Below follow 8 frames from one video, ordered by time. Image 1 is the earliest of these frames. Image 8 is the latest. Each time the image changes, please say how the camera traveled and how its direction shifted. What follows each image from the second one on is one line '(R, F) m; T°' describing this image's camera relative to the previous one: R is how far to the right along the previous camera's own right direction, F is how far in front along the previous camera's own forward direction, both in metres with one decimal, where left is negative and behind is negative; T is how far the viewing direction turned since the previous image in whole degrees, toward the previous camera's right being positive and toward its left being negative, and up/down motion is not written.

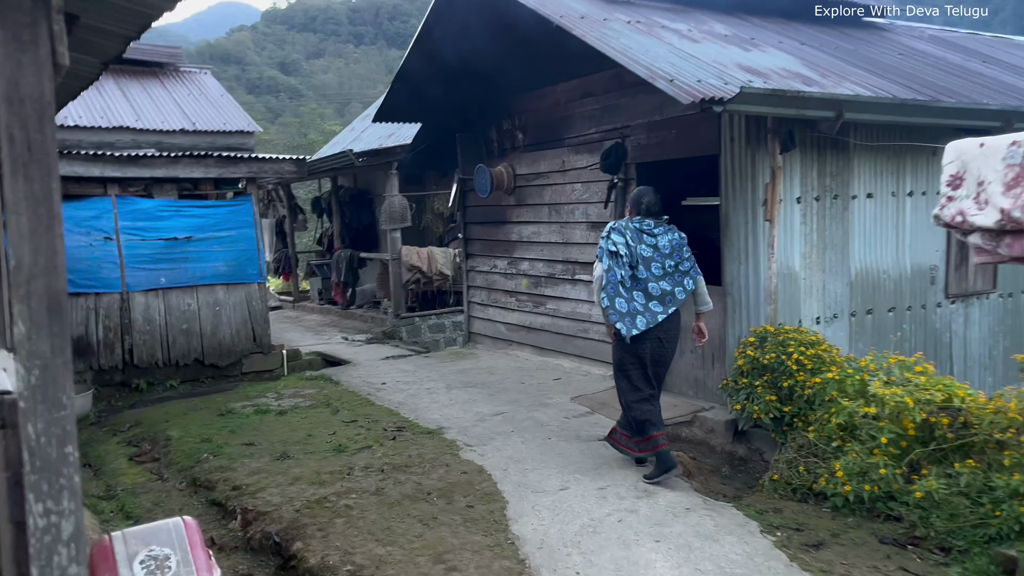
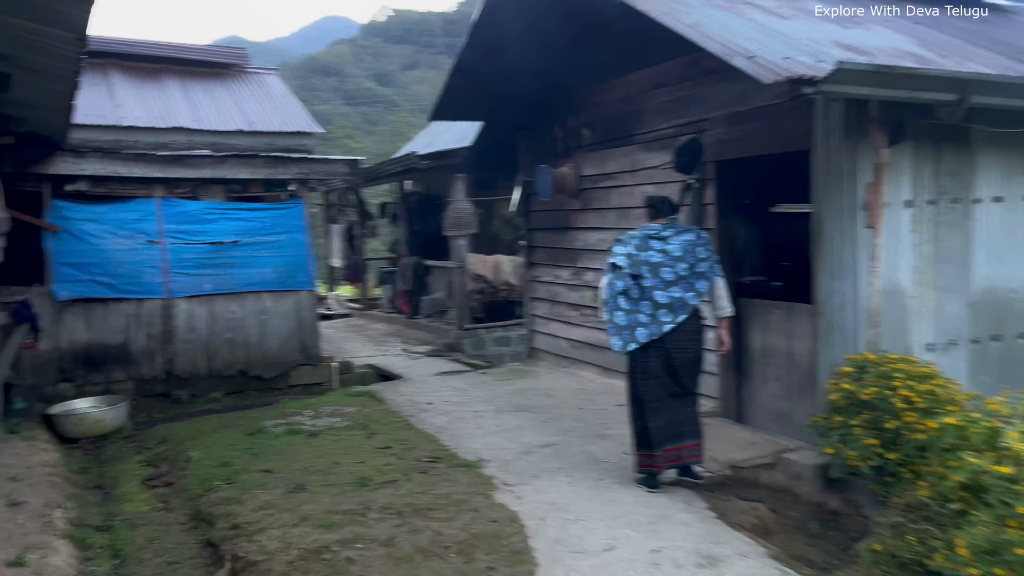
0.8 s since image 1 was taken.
(+0.2, +0.7) m; -6°
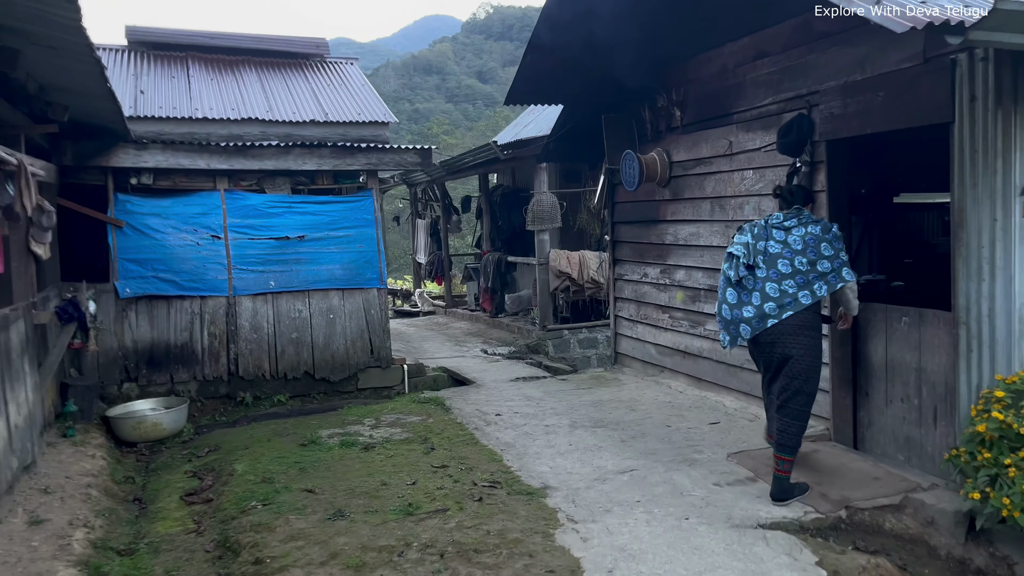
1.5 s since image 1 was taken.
(+0.1, +0.7) m; -7°
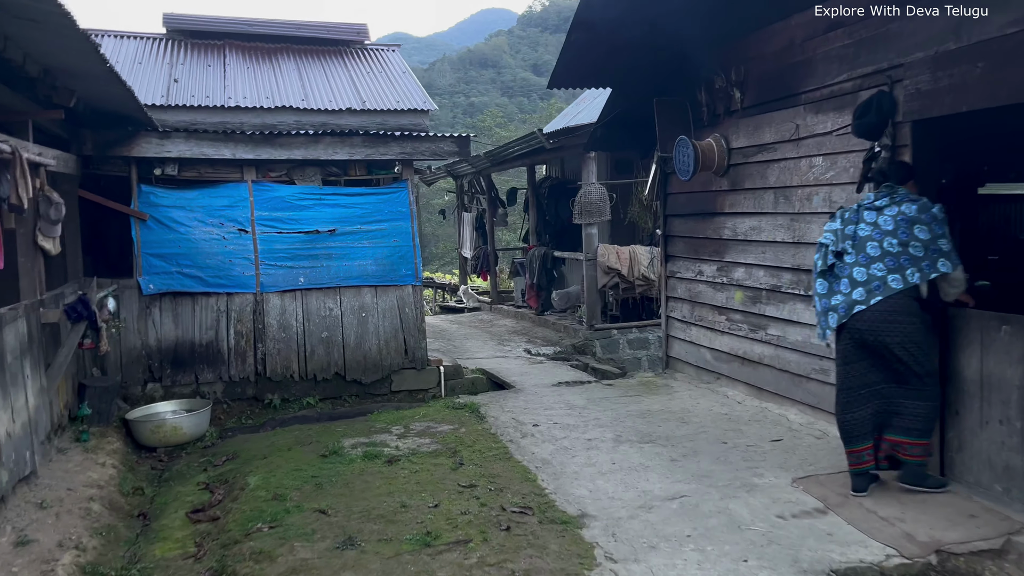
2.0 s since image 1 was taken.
(+0.1, +0.5) m; -4°
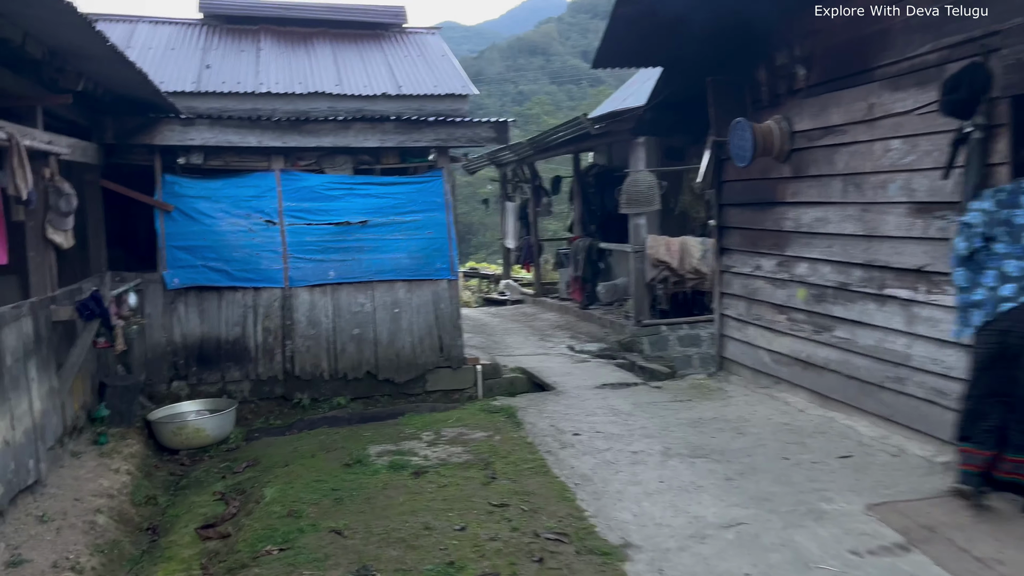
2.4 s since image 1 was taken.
(+0.1, +0.4) m; -3°
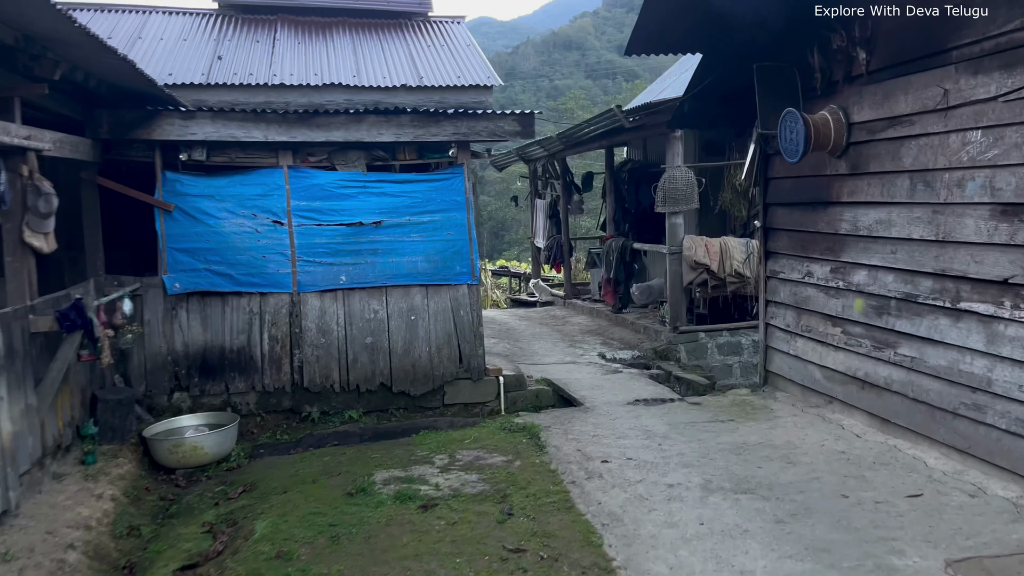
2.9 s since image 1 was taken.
(+0.1, +0.5) m; -2°
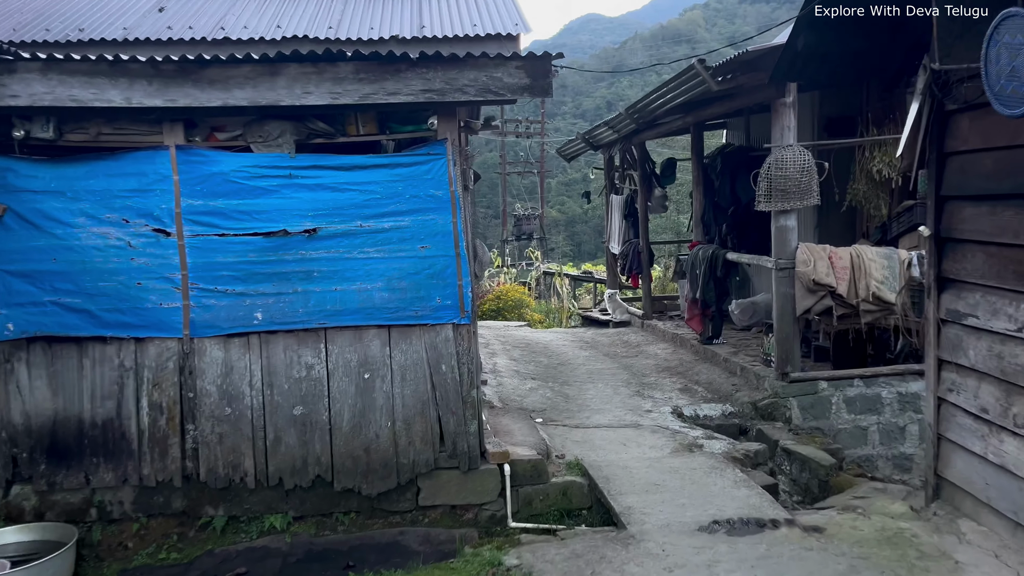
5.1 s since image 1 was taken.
(+0.5, +2.3) m; -7°
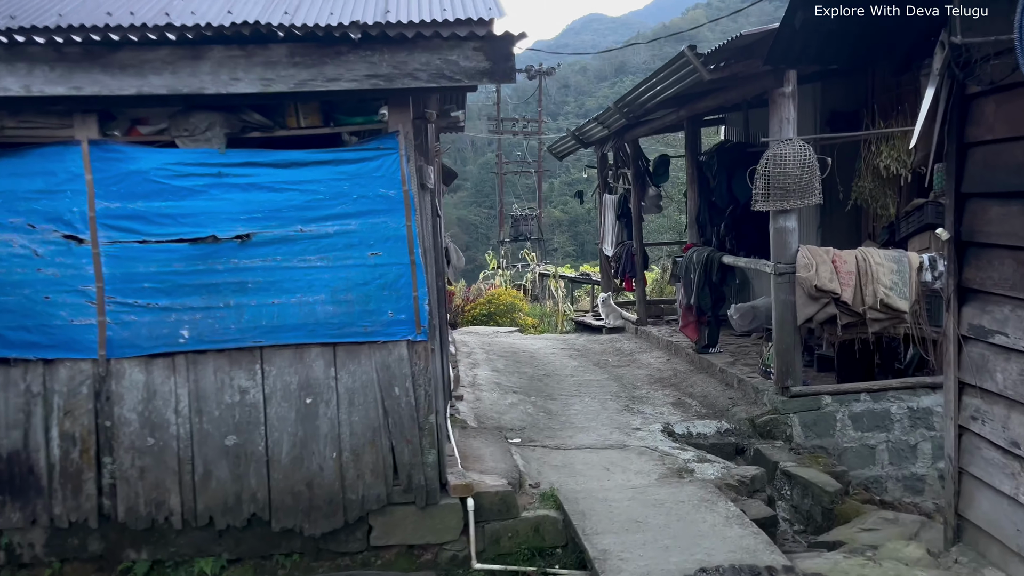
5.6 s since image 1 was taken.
(+0.2, +0.5) m; 0°
